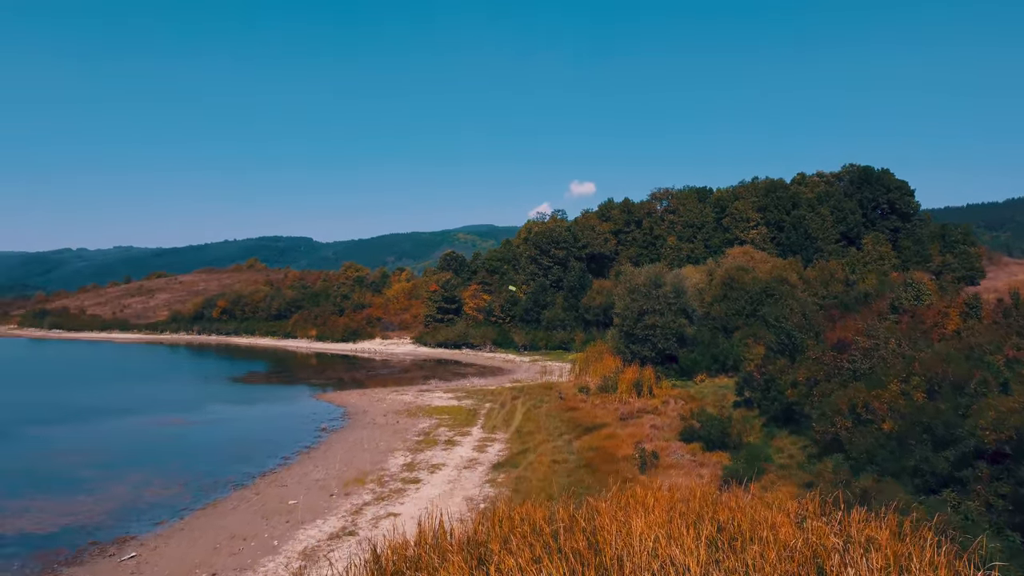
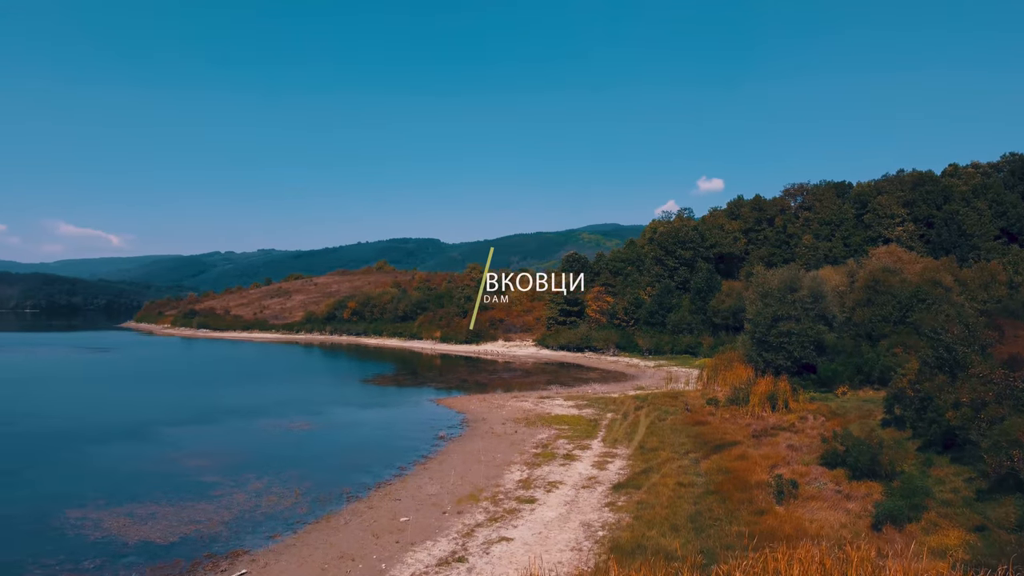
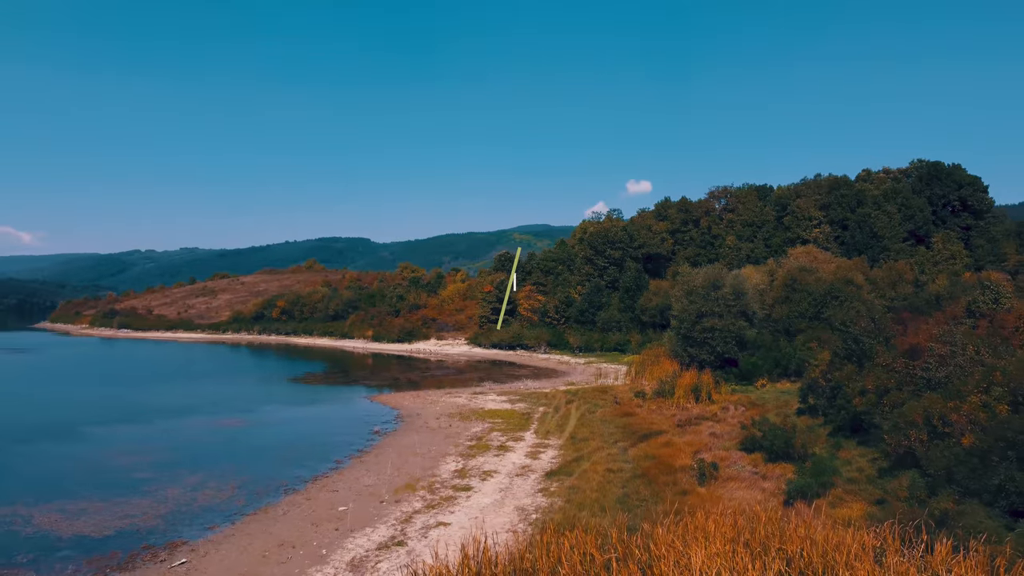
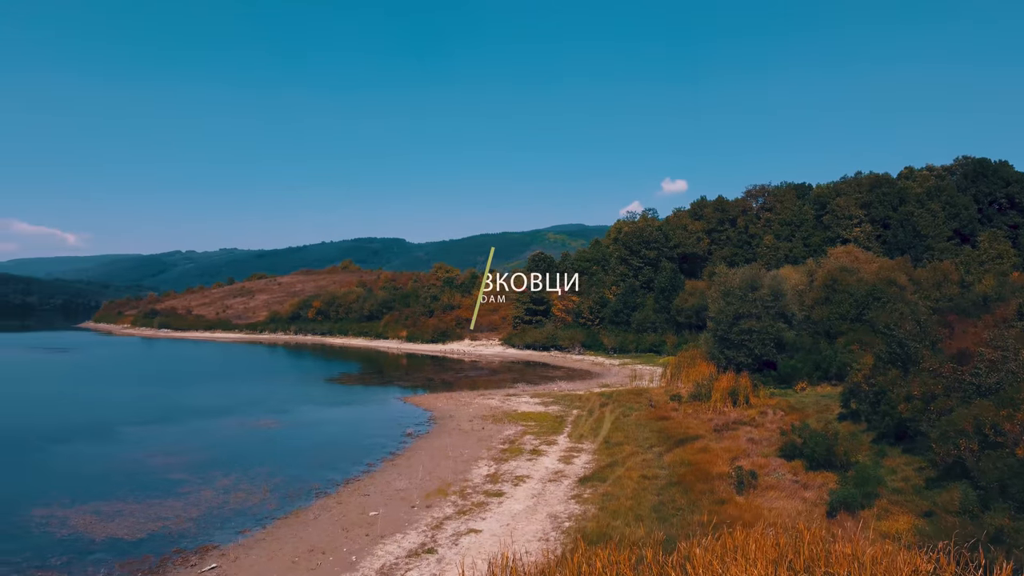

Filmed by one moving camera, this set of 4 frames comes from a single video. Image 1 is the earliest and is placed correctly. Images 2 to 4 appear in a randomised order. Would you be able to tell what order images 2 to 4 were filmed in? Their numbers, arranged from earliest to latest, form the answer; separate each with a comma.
3, 4, 2
